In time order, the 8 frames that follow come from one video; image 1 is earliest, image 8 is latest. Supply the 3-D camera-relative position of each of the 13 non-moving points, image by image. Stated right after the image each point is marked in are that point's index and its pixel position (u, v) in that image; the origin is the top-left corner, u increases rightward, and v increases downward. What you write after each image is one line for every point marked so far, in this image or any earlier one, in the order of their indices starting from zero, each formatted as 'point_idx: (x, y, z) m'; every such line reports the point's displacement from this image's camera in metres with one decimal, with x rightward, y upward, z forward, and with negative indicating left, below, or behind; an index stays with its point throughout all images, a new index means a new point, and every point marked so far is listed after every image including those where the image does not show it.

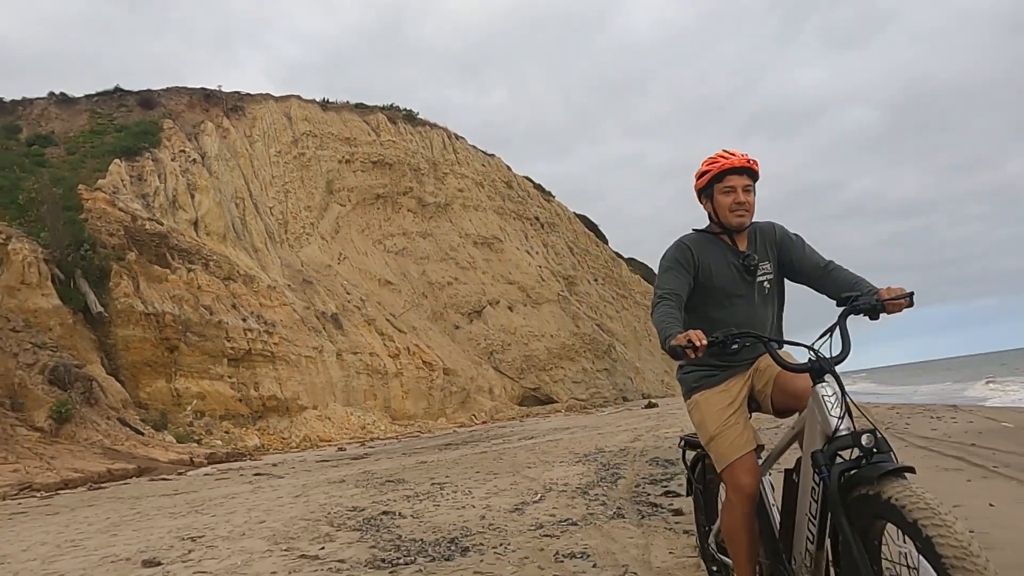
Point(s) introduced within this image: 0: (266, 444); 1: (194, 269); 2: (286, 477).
0: (-4.2, -2.6, +12.2) m
1: (-6.3, +0.4, +14.0) m
2: (-1.8, -1.6, +5.9) m
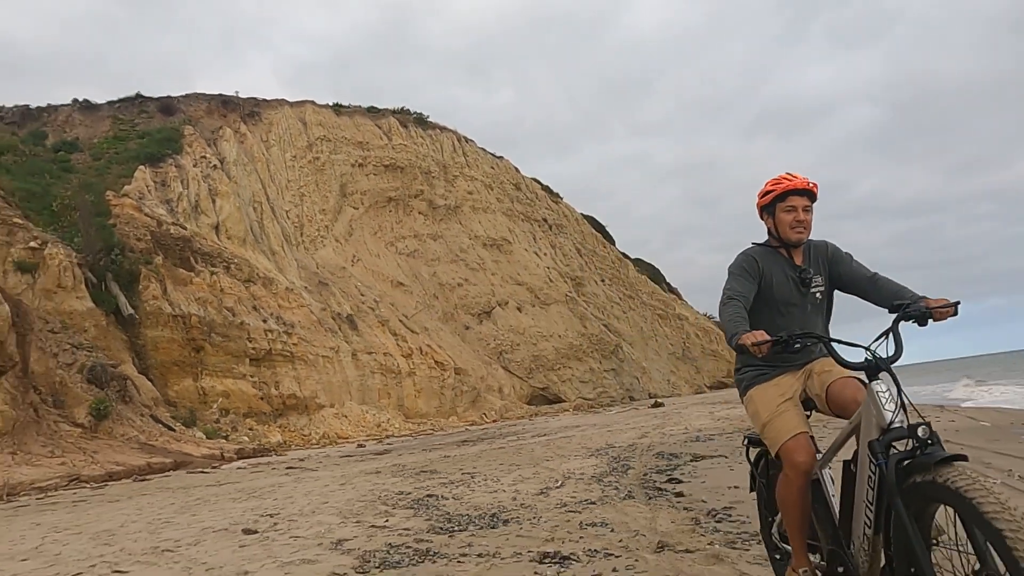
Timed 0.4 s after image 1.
0: (-4.0, -2.7, +12.7) m
1: (-6.1, +0.4, +14.6) m
2: (-1.7, -1.7, +6.4) m
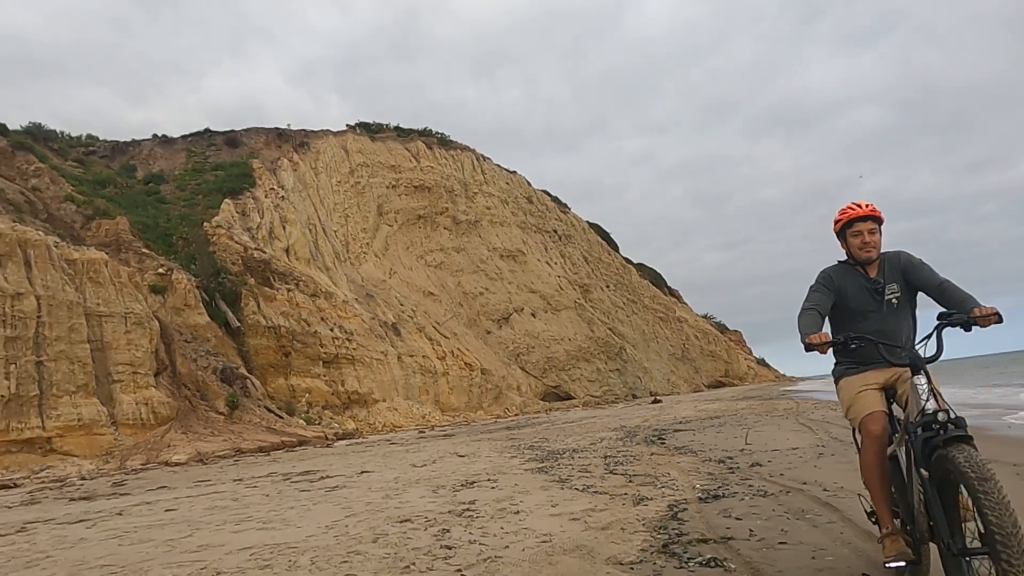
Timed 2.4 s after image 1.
0: (-3.4, -3.0, +15.8) m
1: (-5.4, 0.0, +17.6) m
2: (-1.1, -2.1, +9.5) m
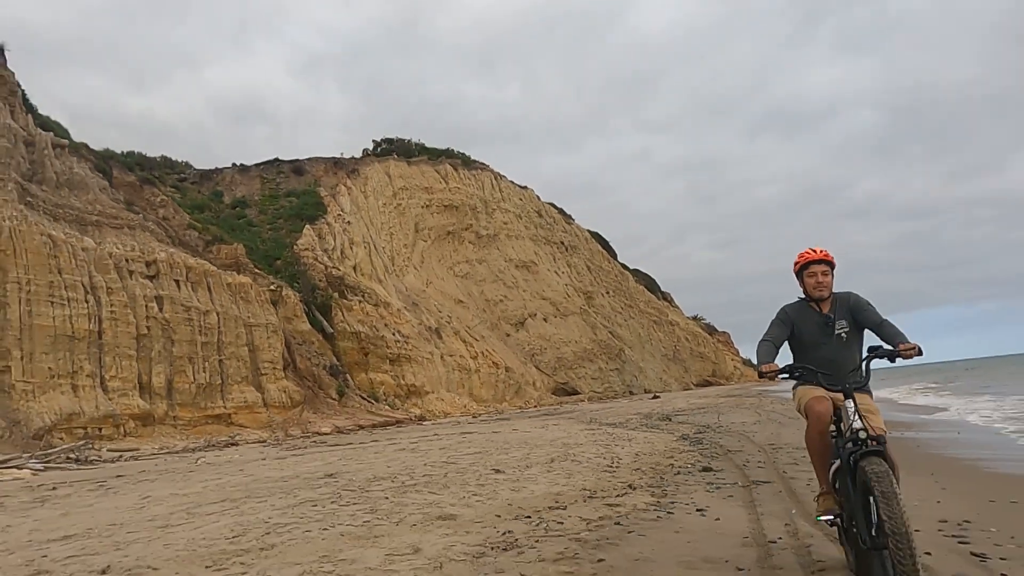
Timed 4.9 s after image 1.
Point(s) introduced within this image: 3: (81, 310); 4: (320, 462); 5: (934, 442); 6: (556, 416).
0: (-2.5, -3.5, +20.0) m
1: (-4.6, -0.4, +21.8) m
2: (-0.1, -2.6, +13.7) m
3: (-7.4, -0.4, +12.2) m
4: (-2.1, -1.9, +8.1) m
5: (+5.0, -1.8, +8.5) m
6: (+0.9, -2.6, +14.8) m
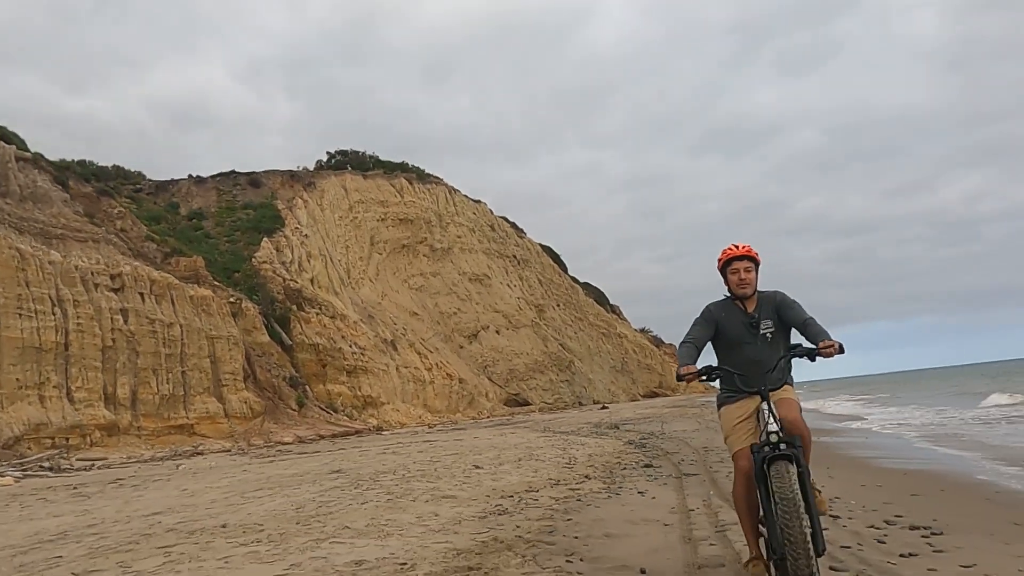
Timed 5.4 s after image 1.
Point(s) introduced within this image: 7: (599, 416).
0: (-3.8, -3.8, +20.5) m
1: (-6.0, -0.8, +22.2) m
2: (-1.0, -2.9, +14.4) m
3: (-8.1, -0.6, +12.5) m
4: (-2.6, -2.1, +8.7) m
5: (+4.5, -2.1, +9.6) m
6: (0.0, -3.0, +15.6) m
7: (+2.1, -3.1, +17.4) m
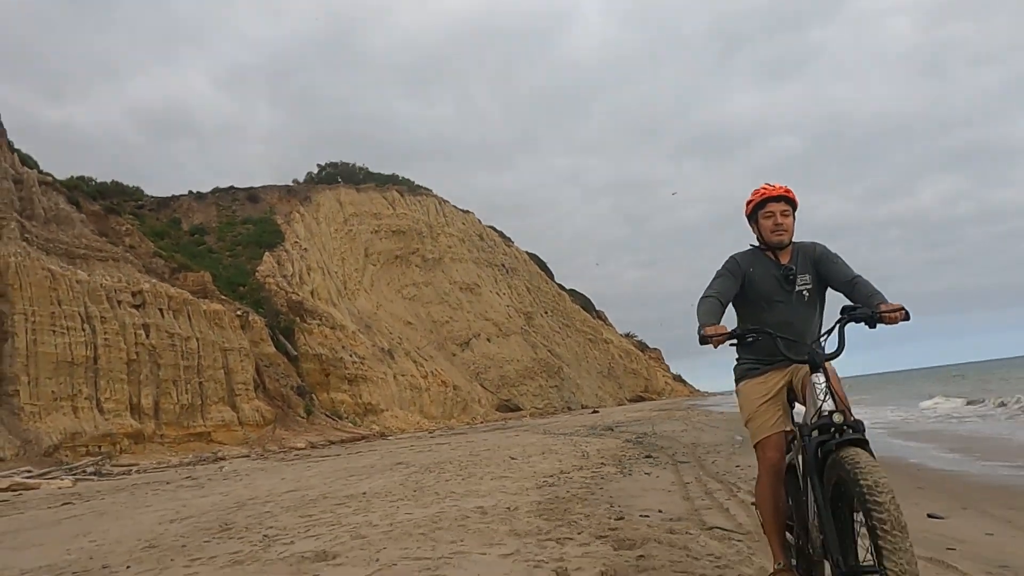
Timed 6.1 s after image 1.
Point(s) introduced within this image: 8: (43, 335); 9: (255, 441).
0: (-4.0, -4.2, +21.4) m
1: (-6.1, -1.1, +23.1) m
2: (-1.0, -3.2, +15.4) m
3: (-8.1, -0.9, +13.3) m
4: (-2.5, -2.4, +9.6) m
5: (+4.6, -2.3, +10.7) m
6: (-0.1, -3.3, +16.6) m
7: (+2.0, -3.4, +18.4) m
8: (-8.4, -0.8, +12.8) m
9: (-5.7, -3.4, +15.9) m
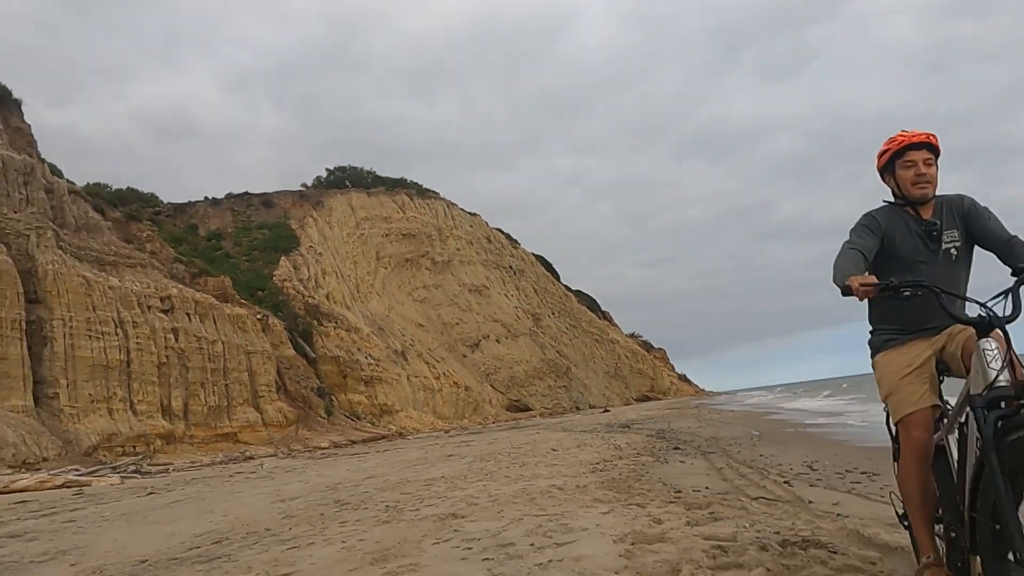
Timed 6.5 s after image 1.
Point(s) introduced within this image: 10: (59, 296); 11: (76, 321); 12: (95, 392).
0: (-3.5, -4.3, +21.8) m
1: (-5.7, -1.3, +23.5) m
2: (-0.6, -3.2, +15.9) m
3: (-7.7, -1.0, +13.8) m
4: (-2.1, -2.4, +10.1) m
5: (+5.0, -2.3, +11.1) m
6: (+0.3, -3.3, +17.1) m
7: (+2.4, -3.4, +18.9) m
8: (-8.0, -1.0, +13.3) m
9: (-5.3, -3.5, +16.4) m
10: (-8.4, -0.1, +13.3) m
11: (-8.1, -0.6, +13.4) m
12: (-7.7, -1.9, +13.2) m
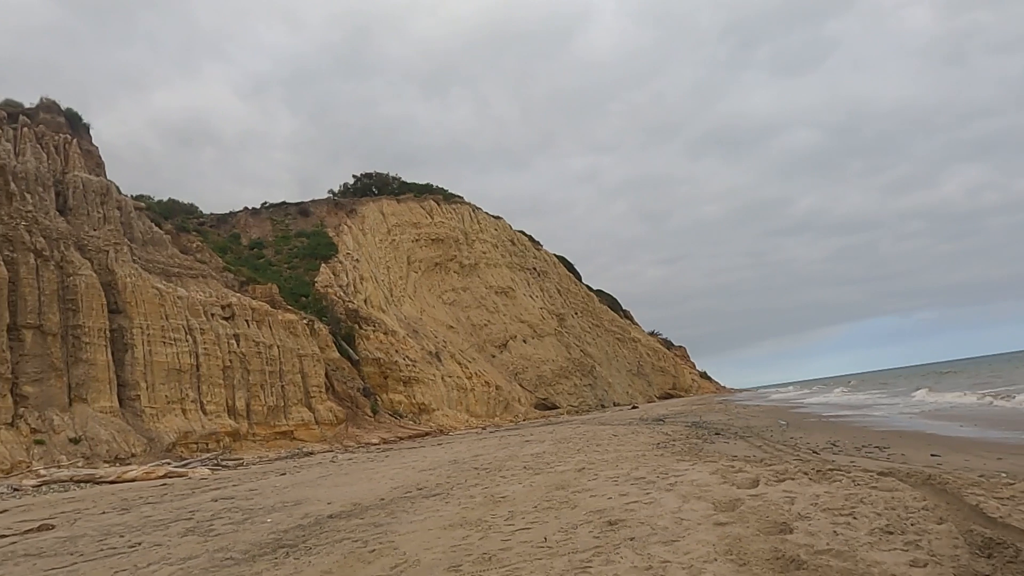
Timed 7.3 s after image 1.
0: (-2.5, -4.4, +23.0) m
1: (-4.7, -1.4, +24.7) m
2: (+0.3, -3.4, +16.9) m
3: (-6.9, -1.3, +15.0) m
4: (-1.4, -2.6, +11.2) m
5: (+5.7, -2.3, +12.0) m
6: (+1.3, -3.4, +18.1) m
7: (+3.4, -3.5, +19.8) m
8: (-7.2, -1.2, +14.5) m
9: (-4.4, -3.7, +17.5) m
10: (-7.6, -0.4, +14.6) m
11: (-7.3, -0.8, +14.6) m
12: (-6.9, -2.1, +14.4) m
